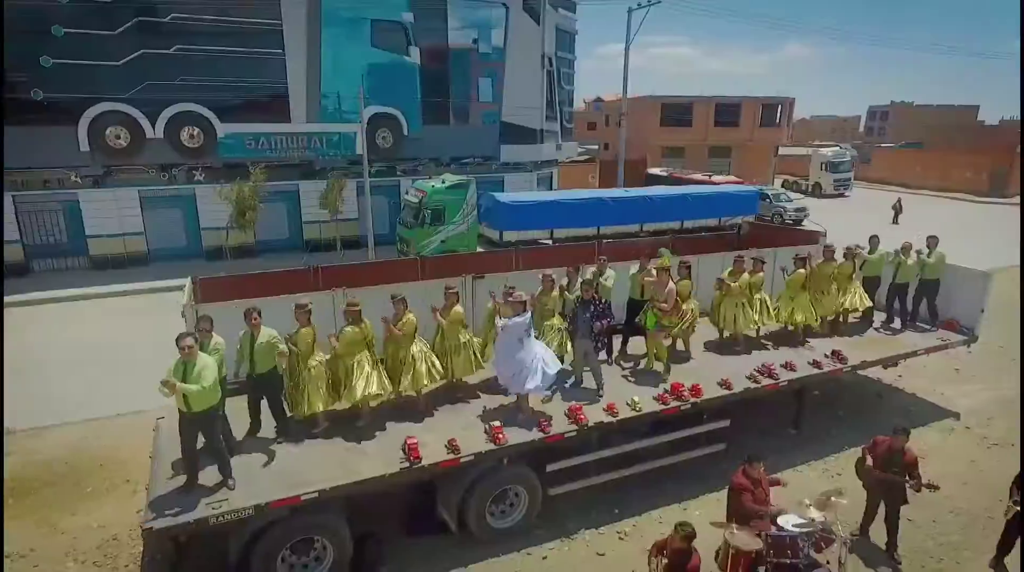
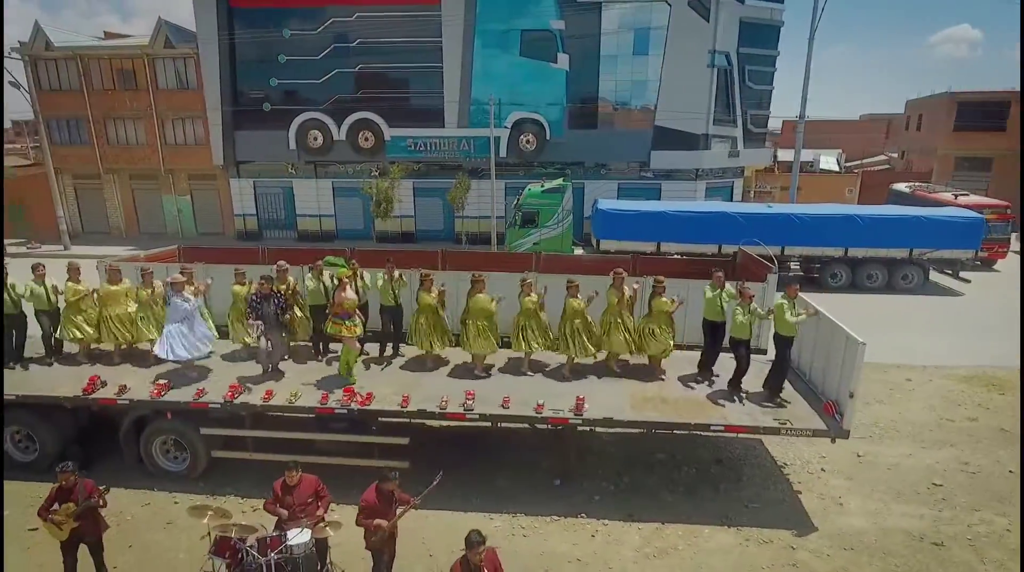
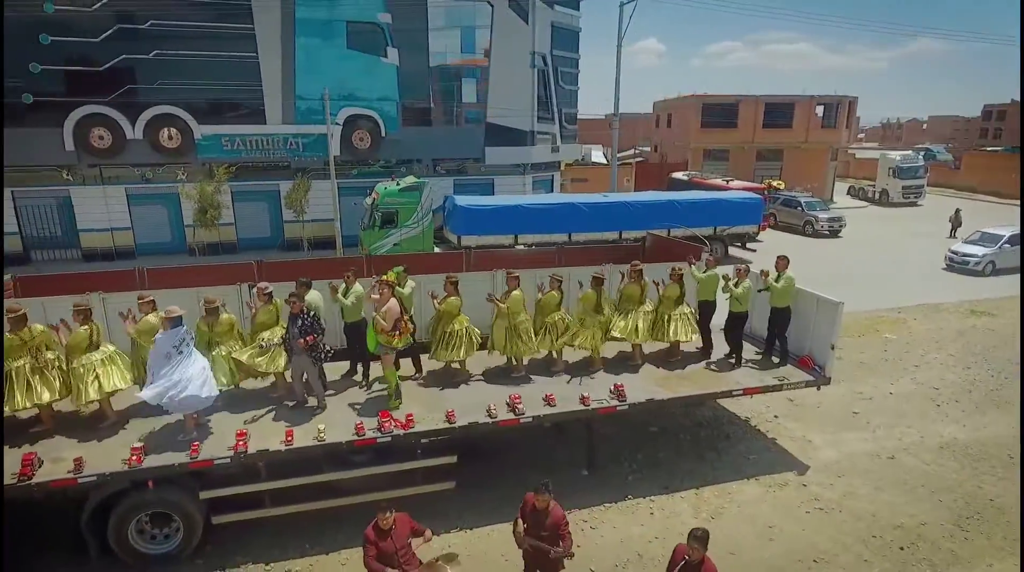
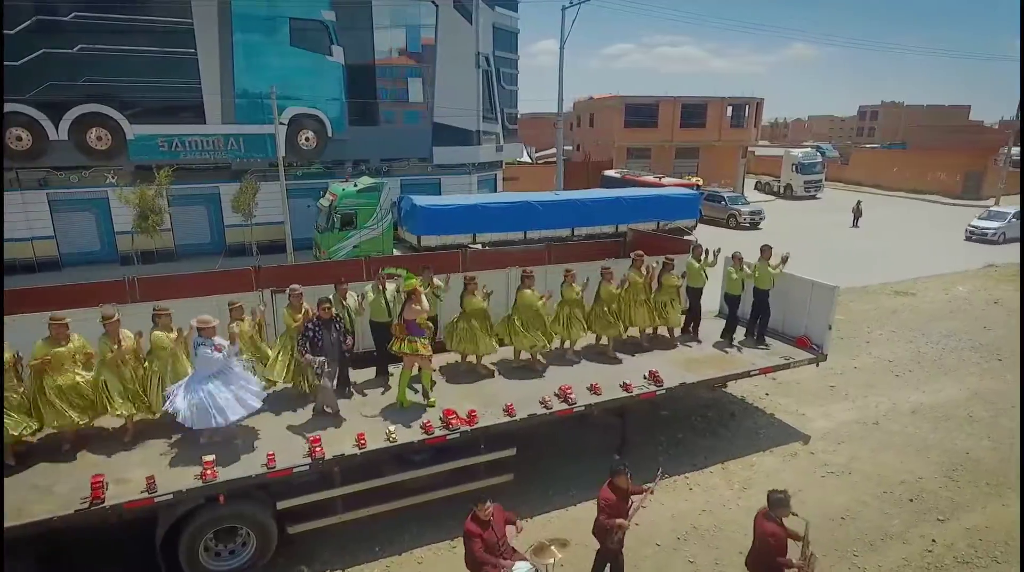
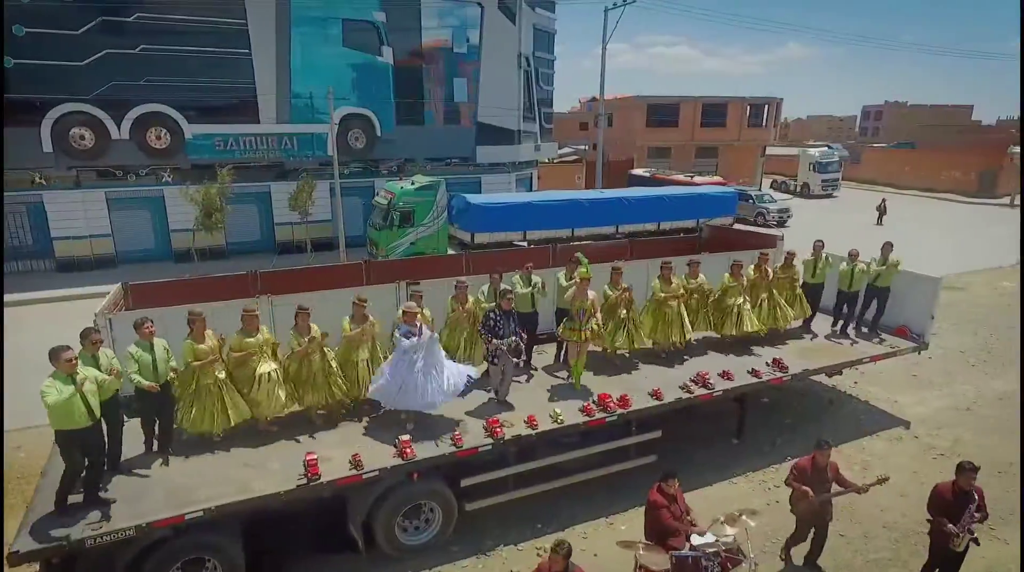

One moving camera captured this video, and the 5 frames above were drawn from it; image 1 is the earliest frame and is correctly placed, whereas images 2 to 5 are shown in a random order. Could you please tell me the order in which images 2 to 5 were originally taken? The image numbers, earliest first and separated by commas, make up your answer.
5, 4, 3, 2
